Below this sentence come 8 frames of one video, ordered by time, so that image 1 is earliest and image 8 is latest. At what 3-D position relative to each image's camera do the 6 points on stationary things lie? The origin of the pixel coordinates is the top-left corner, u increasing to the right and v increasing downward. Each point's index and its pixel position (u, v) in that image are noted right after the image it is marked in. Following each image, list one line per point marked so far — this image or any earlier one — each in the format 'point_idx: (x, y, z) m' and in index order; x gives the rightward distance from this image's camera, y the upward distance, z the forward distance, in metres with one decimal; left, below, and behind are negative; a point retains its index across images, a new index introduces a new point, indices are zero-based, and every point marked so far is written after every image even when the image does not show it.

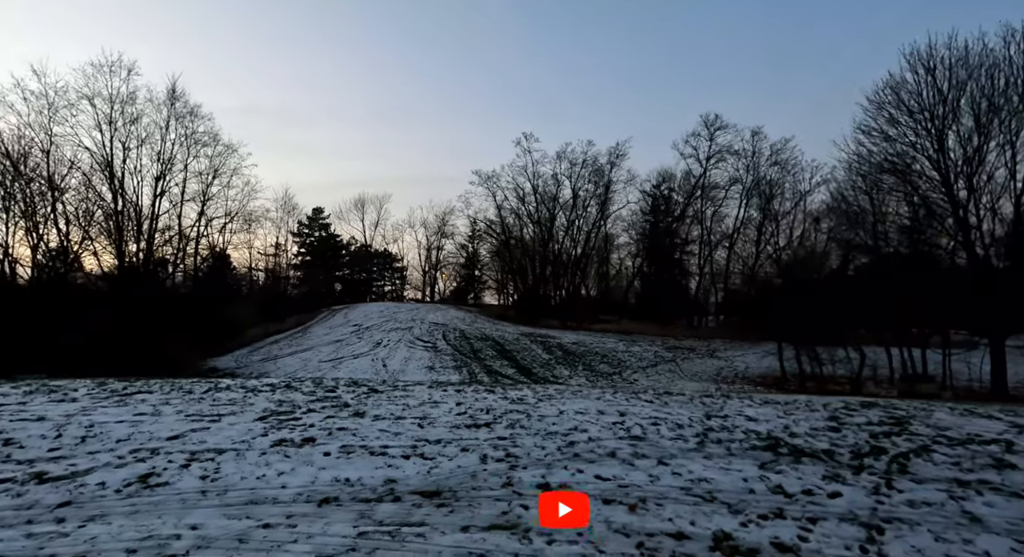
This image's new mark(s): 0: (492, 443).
0: (-0.3, -2.1, +6.7) m
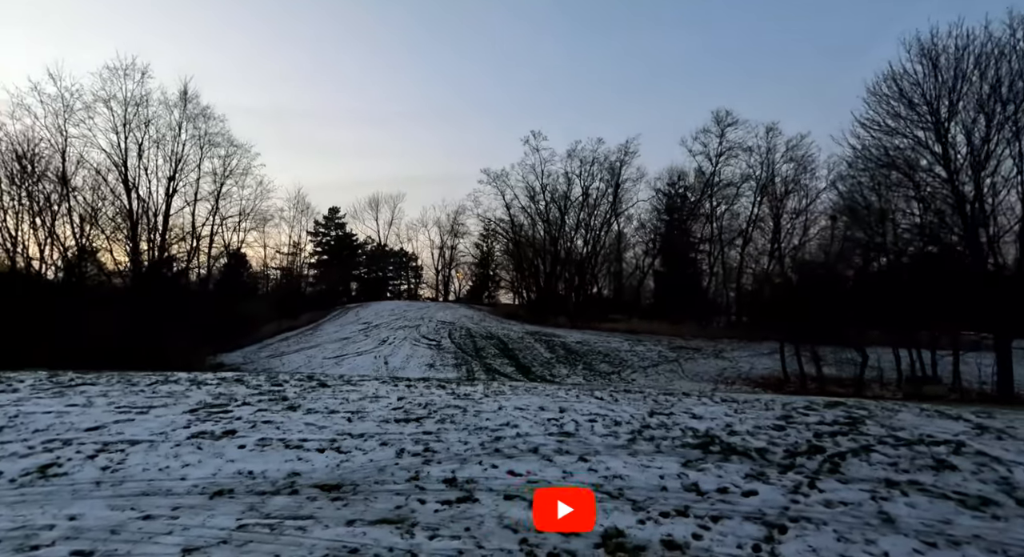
0: (-1.2, -2.0, +6.6) m
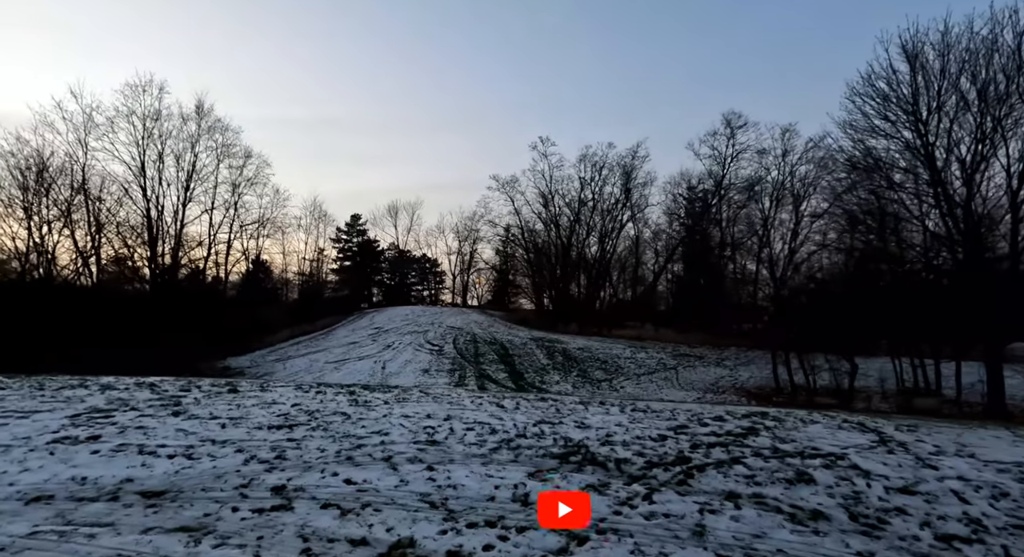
0: (-3.0, -2.1, +6.6) m
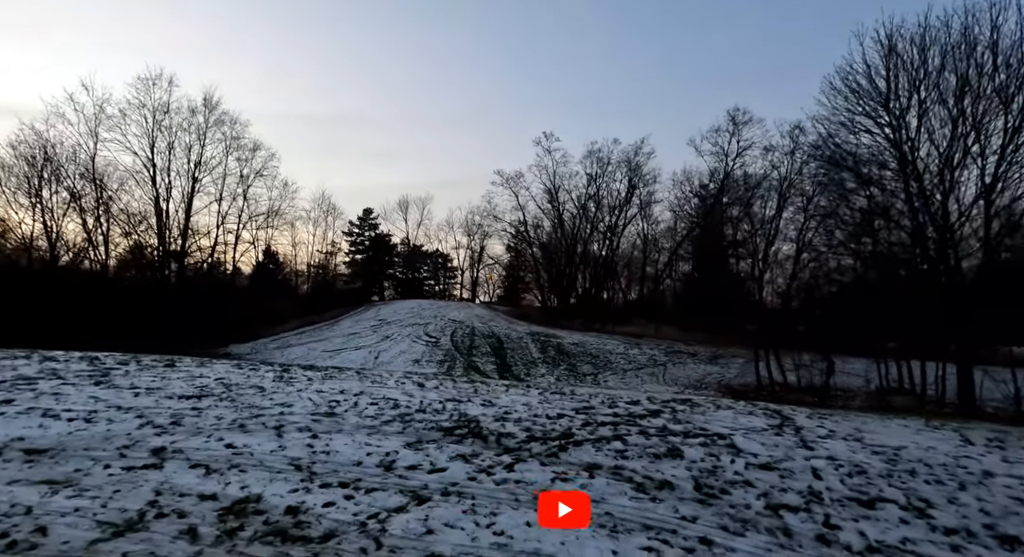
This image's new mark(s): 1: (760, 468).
0: (-4.4, -1.8, +6.9) m
1: (+2.7, -2.1, +5.7) m
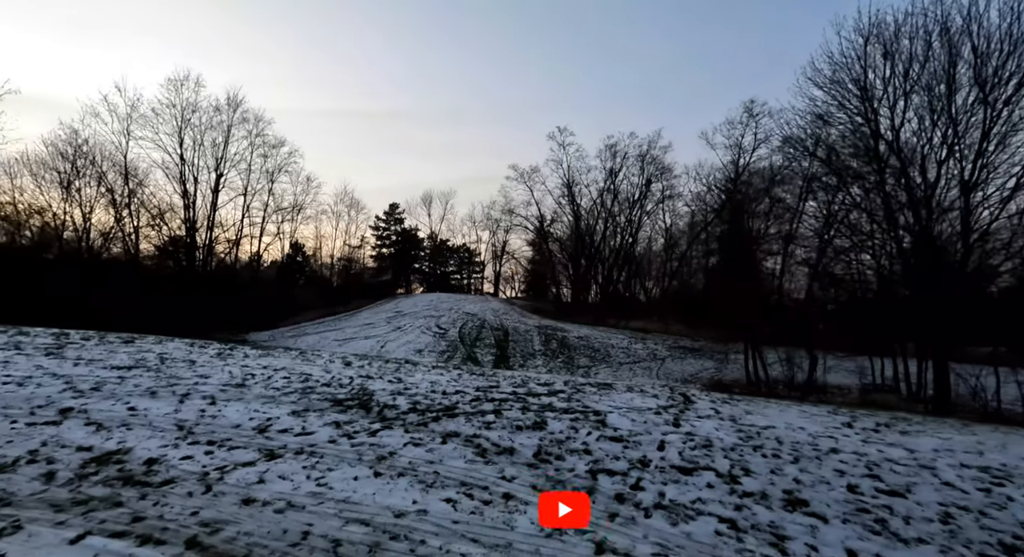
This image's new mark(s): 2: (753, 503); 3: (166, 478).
0: (-5.9, -1.5, +7.6) m
1: (+1.1, -1.8, +6.1) m
2: (+2.1, -2.0, +4.8) m
3: (-3.1, -1.8, +4.9) m
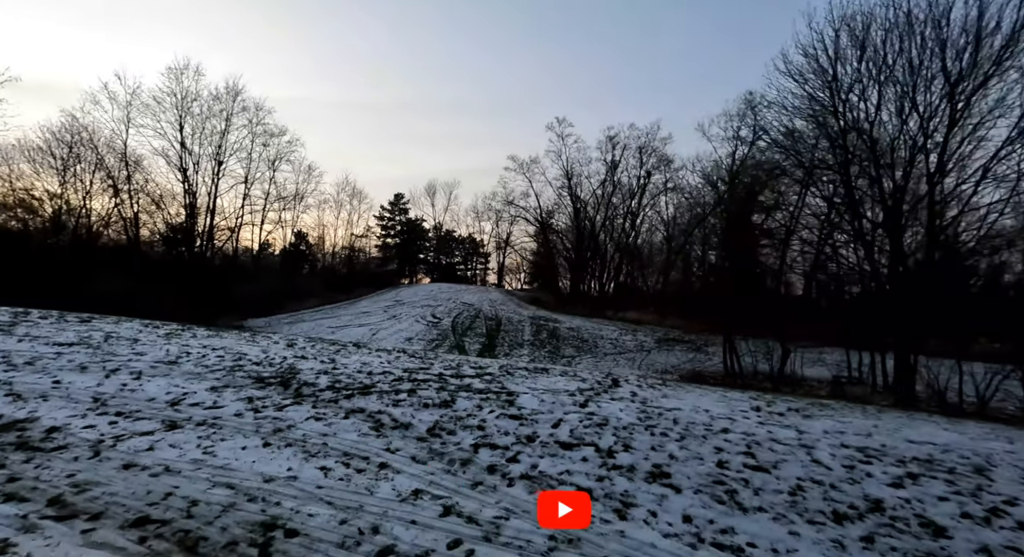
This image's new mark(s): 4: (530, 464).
0: (-7.0, -1.2, +7.8) m
1: (0.0, -1.6, +6.3) m
2: (+1.0, -1.8, +5.0) m
3: (-4.3, -1.6, +5.1) m
4: (+0.2, -1.8, +5.1) m
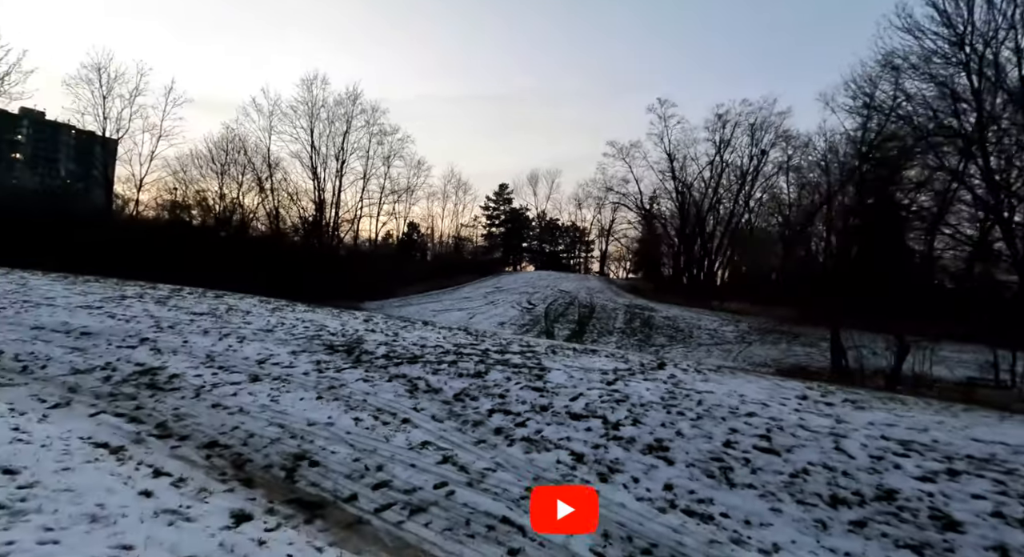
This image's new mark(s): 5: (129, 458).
0: (-6.3, -0.8, +9.6) m
1: (+0.3, -1.4, +6.7) m
2: (+1.0, -1.6, +5.2) m
3: (-4.2, -1.3, +6.4) m
4: (+0.2, -1.6, +5.5) m
5: (-3.2, -1.5, +4.5) m
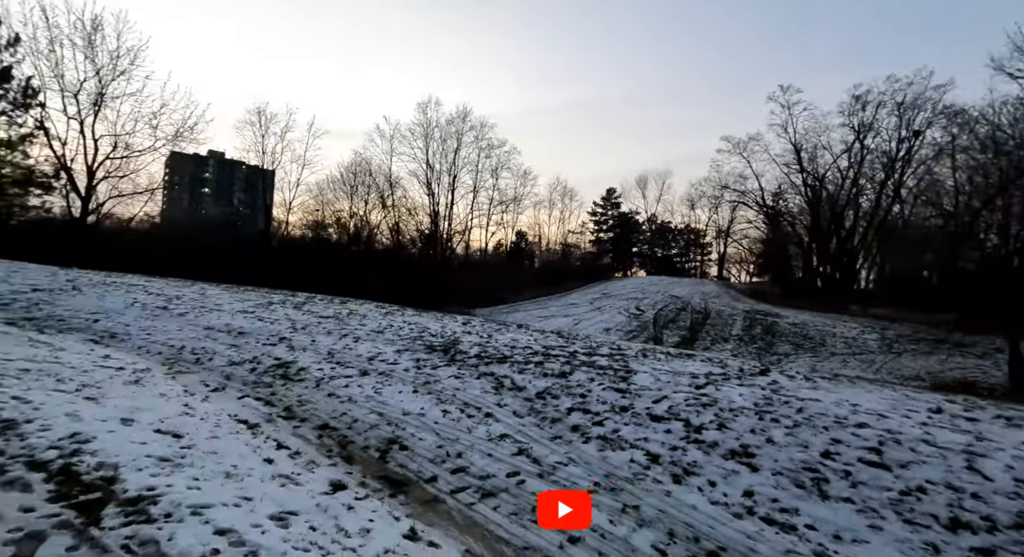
0: (-4.5, -0.9, +10.8) m
1: (+1.3, -1.4, +6.7) m
2: (+1.7, -1.6, +5.1) m
3: (-3.1, -1.4, +7.3) m
4: (+1.1, -1.6, +5.6) m
5: (-2.5, -1.5, +5.2) m
